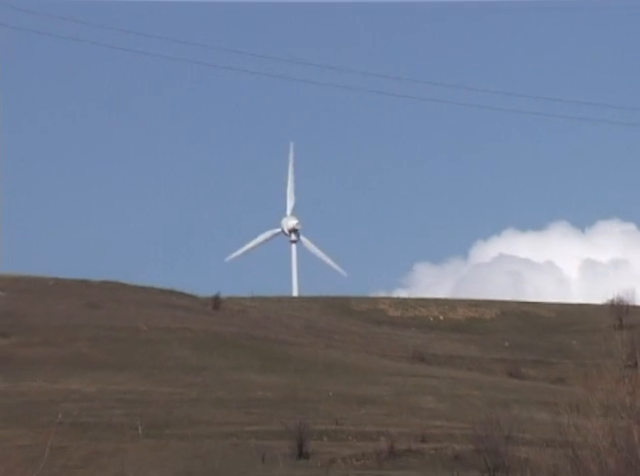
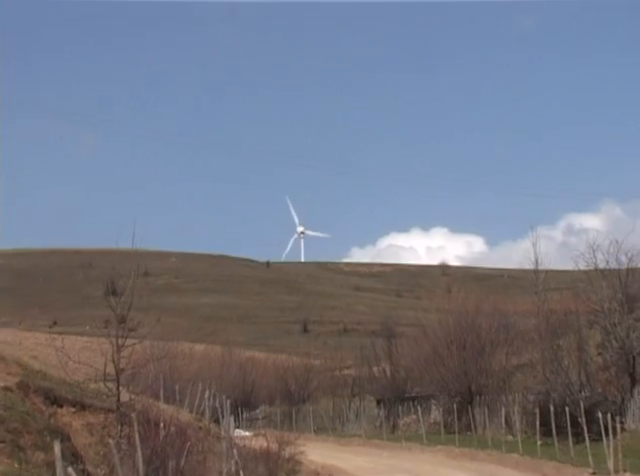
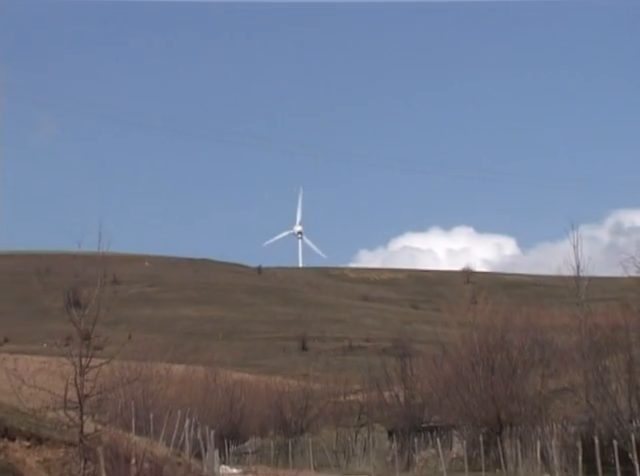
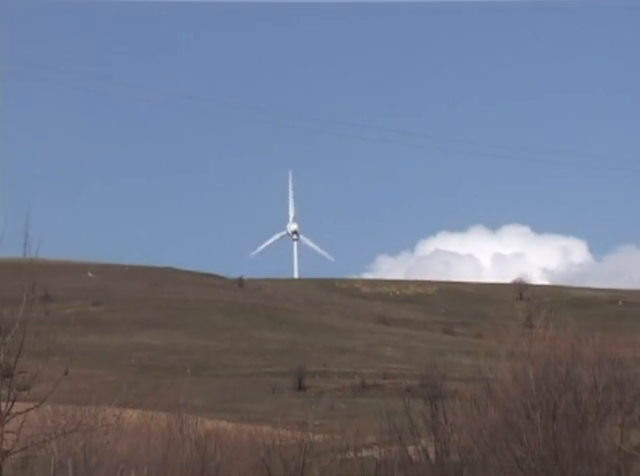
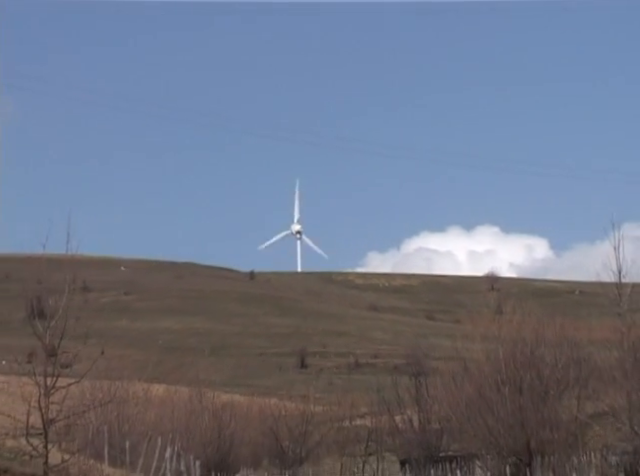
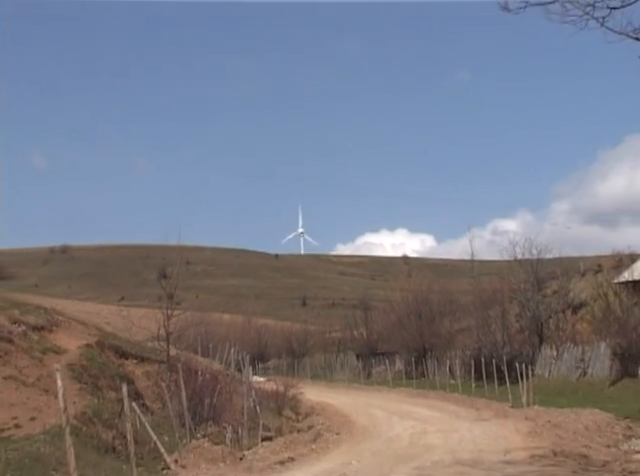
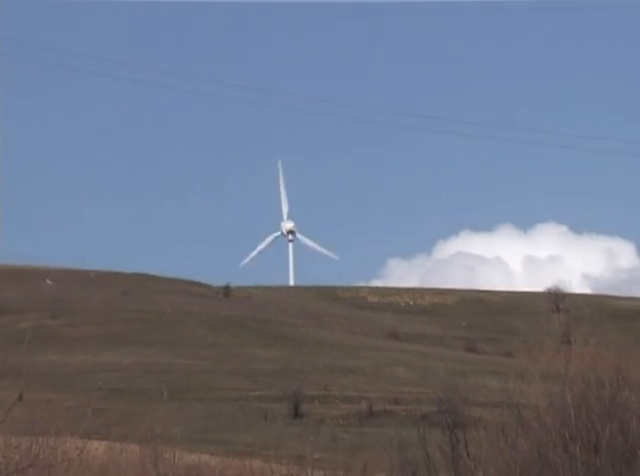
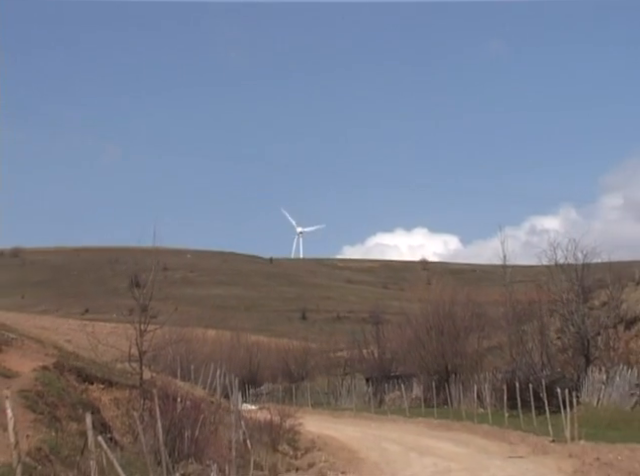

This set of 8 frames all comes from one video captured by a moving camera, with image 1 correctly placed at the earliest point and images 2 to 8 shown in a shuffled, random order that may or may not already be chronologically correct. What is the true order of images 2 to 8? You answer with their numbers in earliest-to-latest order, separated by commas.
7, 4, 5, 3, 2, 8, 6
